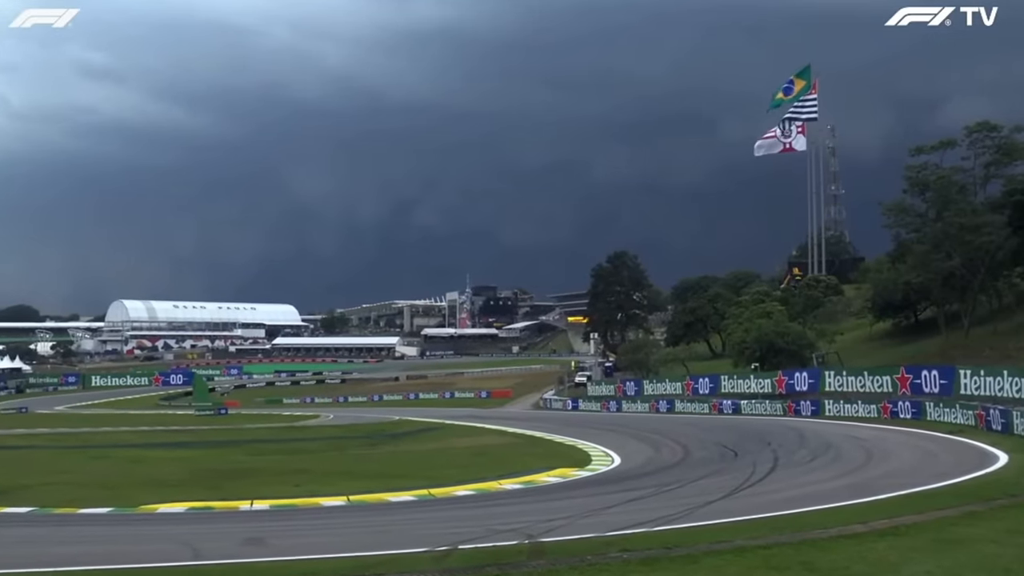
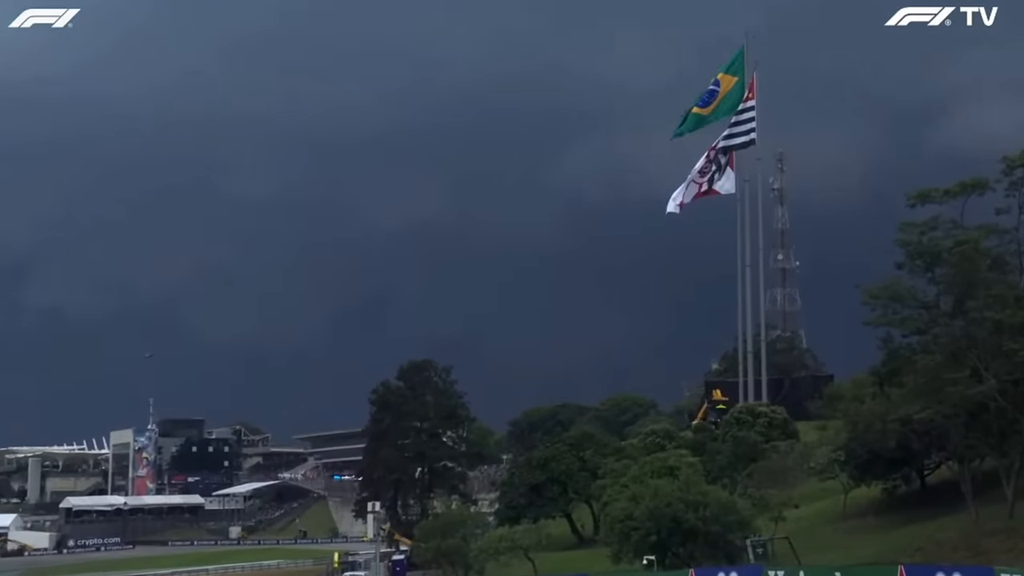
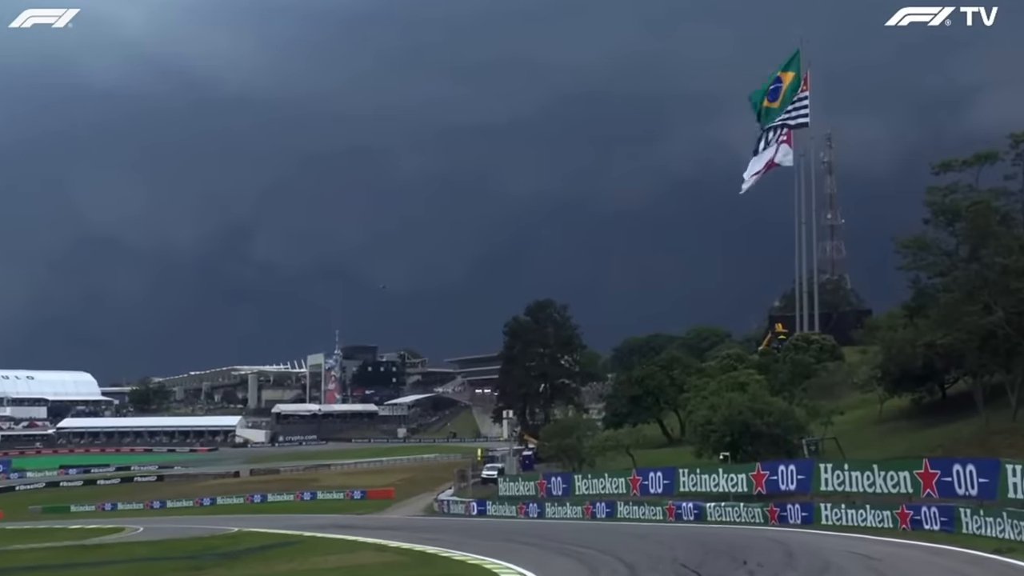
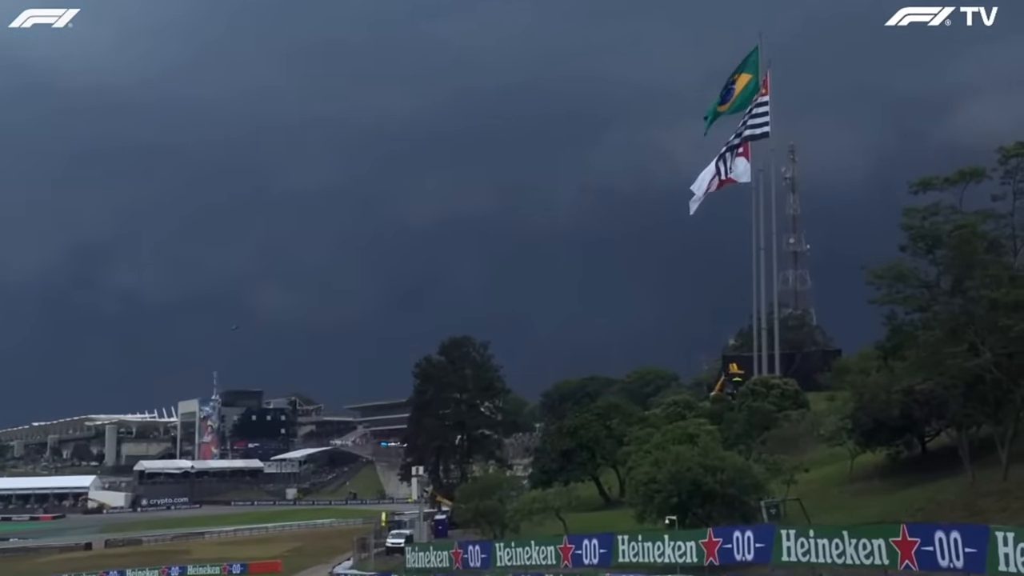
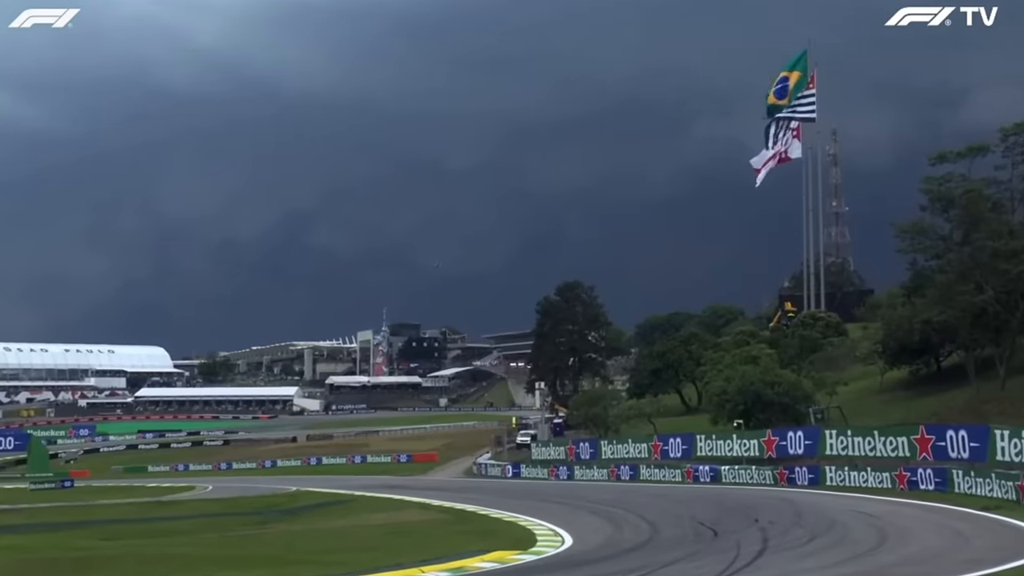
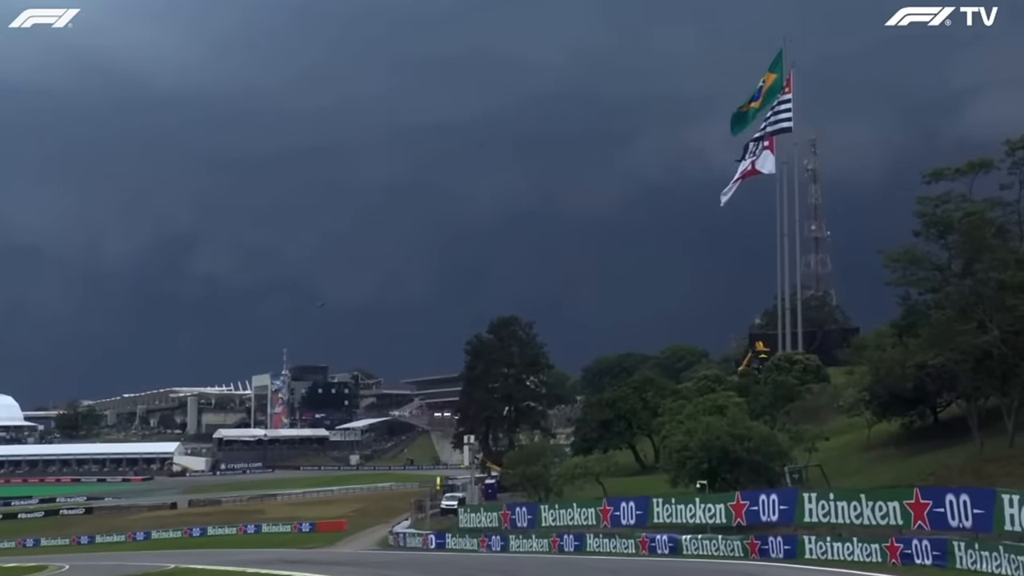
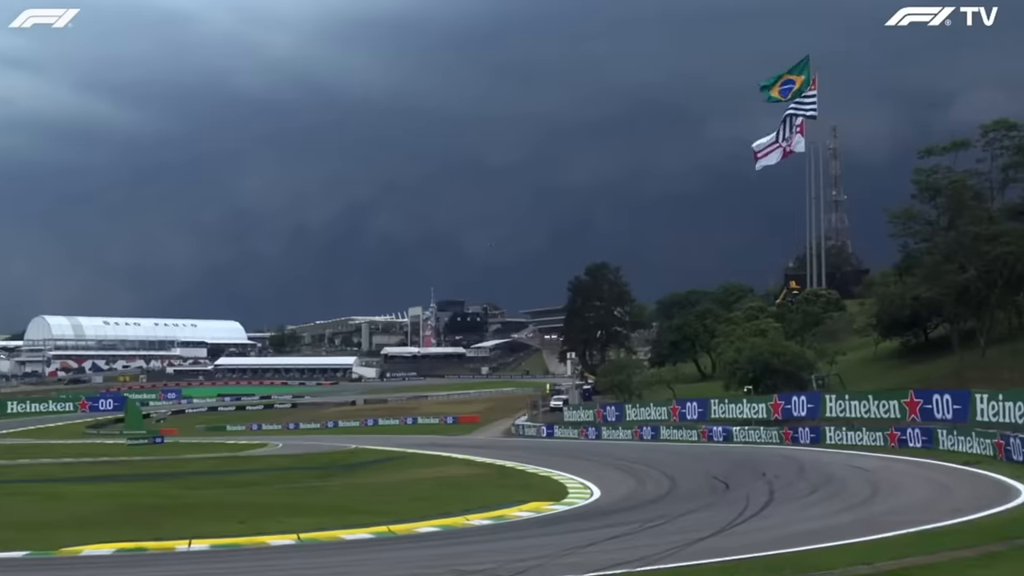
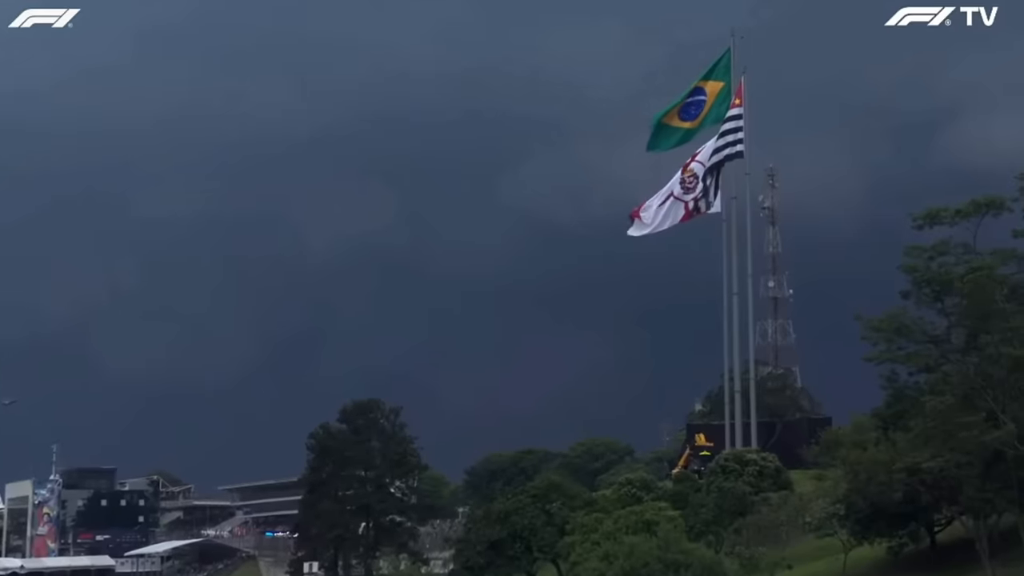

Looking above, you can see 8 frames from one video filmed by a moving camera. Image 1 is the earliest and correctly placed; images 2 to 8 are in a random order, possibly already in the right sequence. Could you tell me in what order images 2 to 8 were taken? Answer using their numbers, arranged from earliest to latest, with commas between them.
7, 5, 3, 6, 4, 2, 8
